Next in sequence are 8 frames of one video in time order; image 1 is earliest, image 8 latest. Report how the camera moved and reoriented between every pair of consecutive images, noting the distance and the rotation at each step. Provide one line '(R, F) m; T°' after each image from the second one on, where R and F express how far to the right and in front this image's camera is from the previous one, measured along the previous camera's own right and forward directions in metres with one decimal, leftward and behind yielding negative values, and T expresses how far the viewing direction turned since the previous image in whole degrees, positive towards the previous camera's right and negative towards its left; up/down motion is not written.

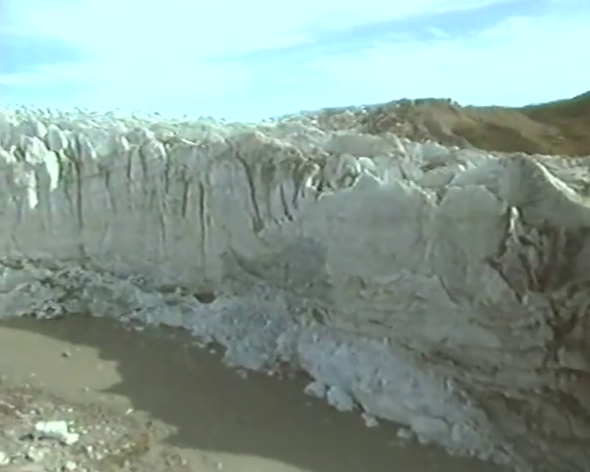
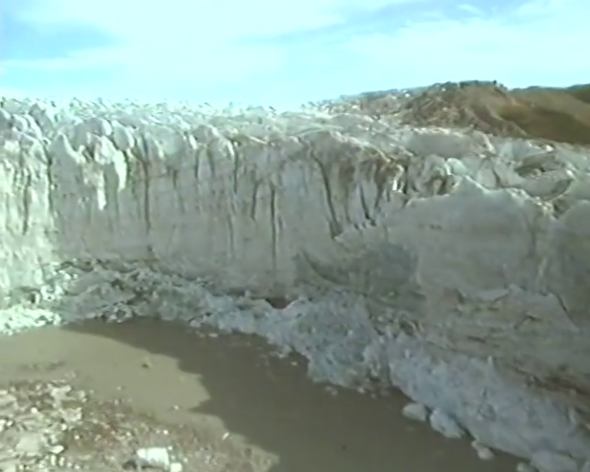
(-0.6, +0.3) m; -3°
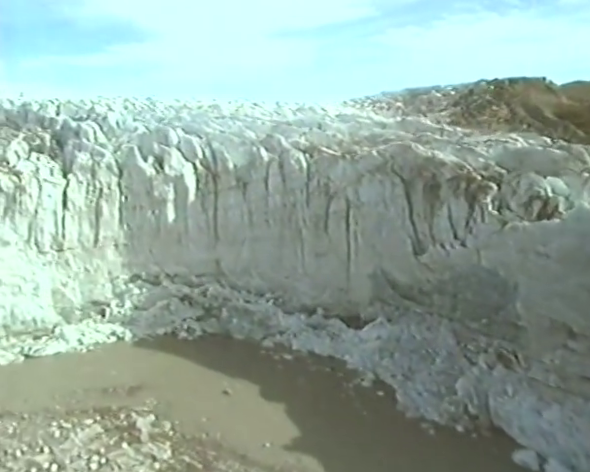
(-0.6, +0.3) m; -3°
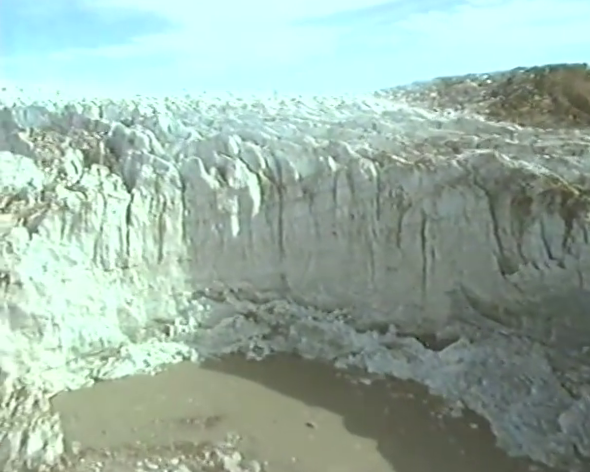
(-0.6, +0.4) m; -3°
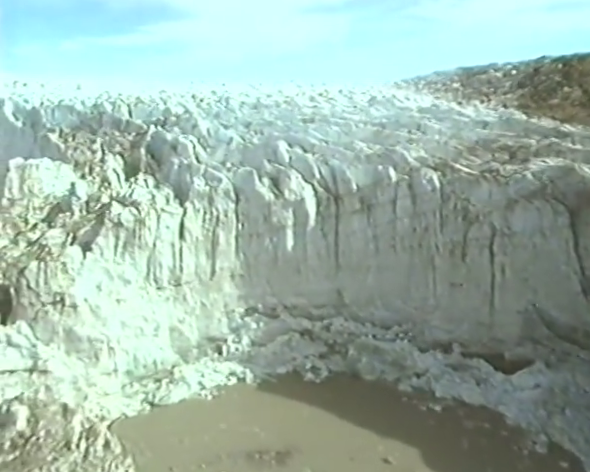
(-0.6, +0.4) m; -1°
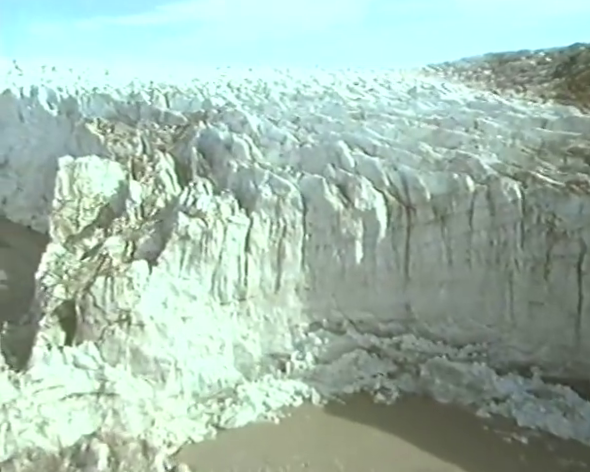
(-0.7, +0.4) m; -2°
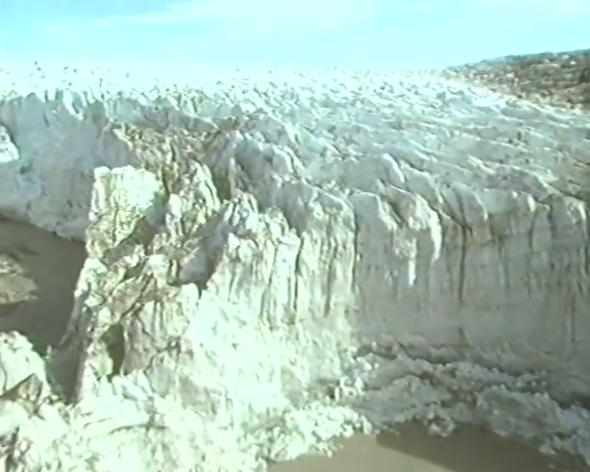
(-0.5, +0.3) m; -1°
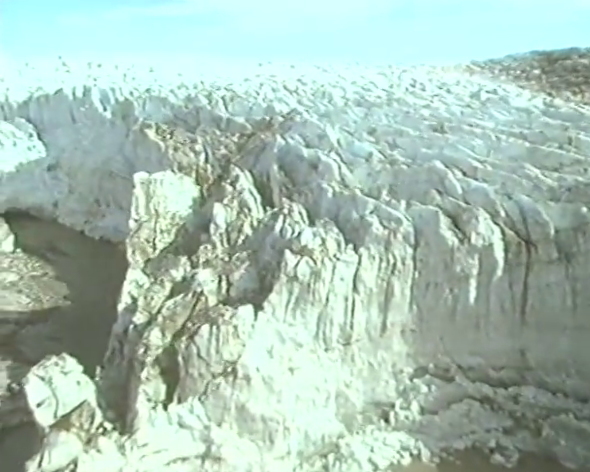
(-0.5, +0.3) m; -1°
